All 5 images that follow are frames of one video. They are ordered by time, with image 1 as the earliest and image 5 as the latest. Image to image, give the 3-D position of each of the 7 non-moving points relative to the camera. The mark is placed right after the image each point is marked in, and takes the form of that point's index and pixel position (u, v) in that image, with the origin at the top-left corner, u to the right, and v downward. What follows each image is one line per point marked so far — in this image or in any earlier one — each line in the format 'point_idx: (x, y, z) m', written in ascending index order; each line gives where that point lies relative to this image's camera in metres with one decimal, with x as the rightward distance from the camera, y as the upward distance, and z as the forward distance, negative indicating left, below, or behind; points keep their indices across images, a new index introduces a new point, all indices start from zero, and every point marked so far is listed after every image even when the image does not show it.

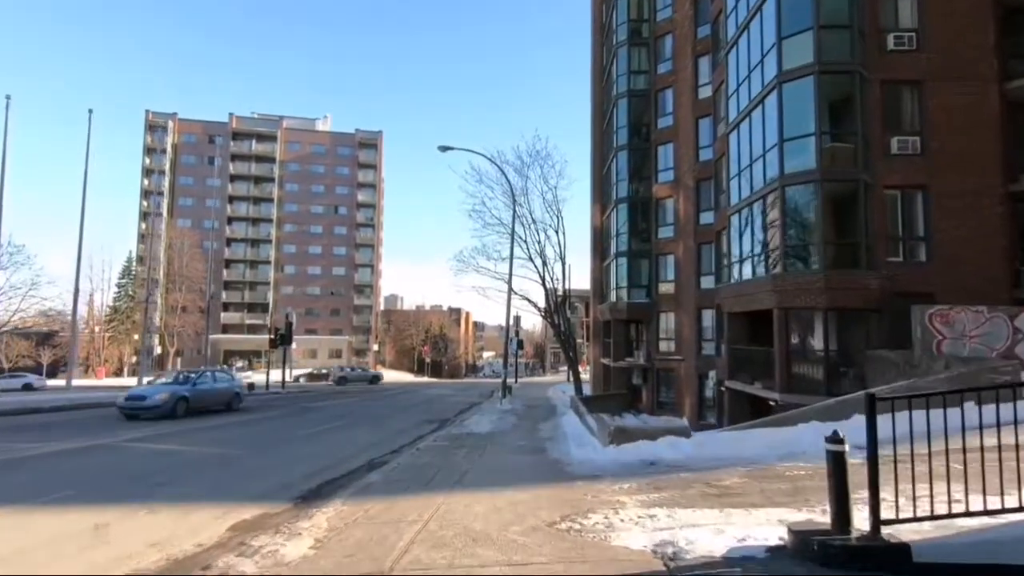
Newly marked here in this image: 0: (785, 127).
0: (+9.3, +5.5, +18.7) m
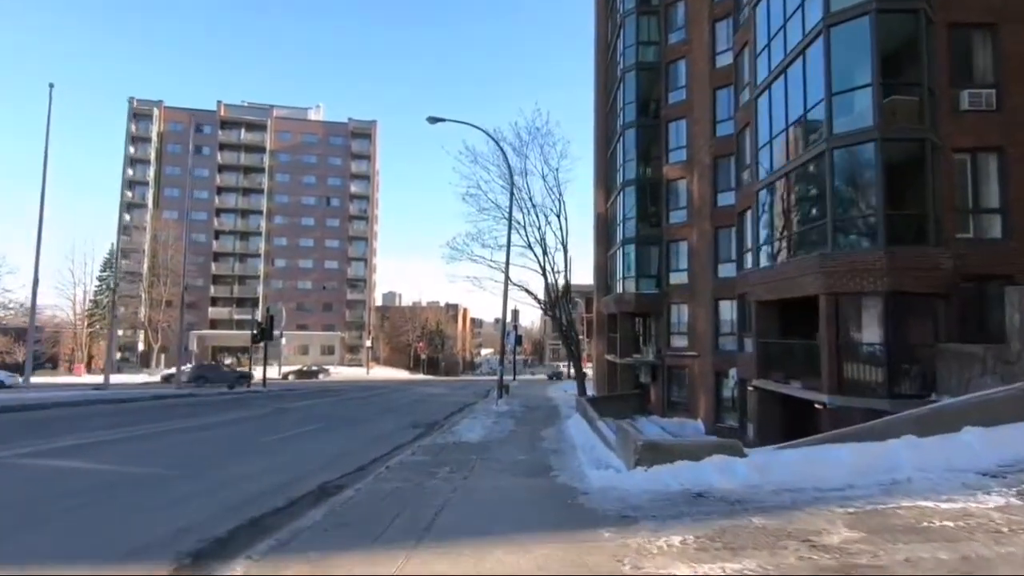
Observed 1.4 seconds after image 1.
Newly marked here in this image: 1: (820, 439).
0: (+9.2, +6.0, +15.7) m
1: (+5.4, -2.6, +9.5) m
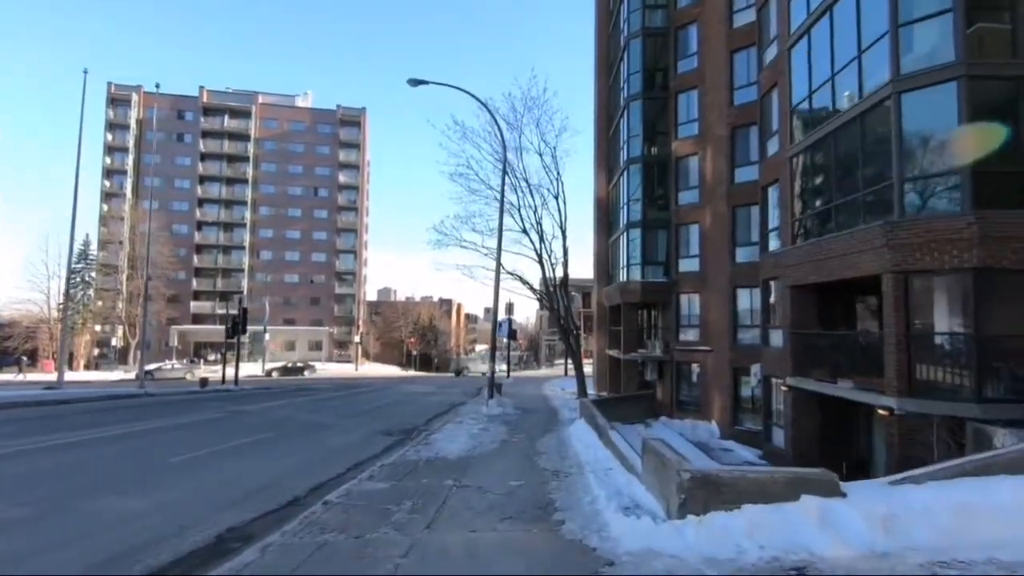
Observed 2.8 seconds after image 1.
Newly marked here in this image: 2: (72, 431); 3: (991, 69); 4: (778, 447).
0: (+9.0, +6.5, +12.7) m
1: (+5.2, -2.1, +6.5) m
2: (-15.4, -5.0, +19.3) m
3: (+10.2, +4.6, +11.7) m
4: (+9.4, -5.6, +19.5) m
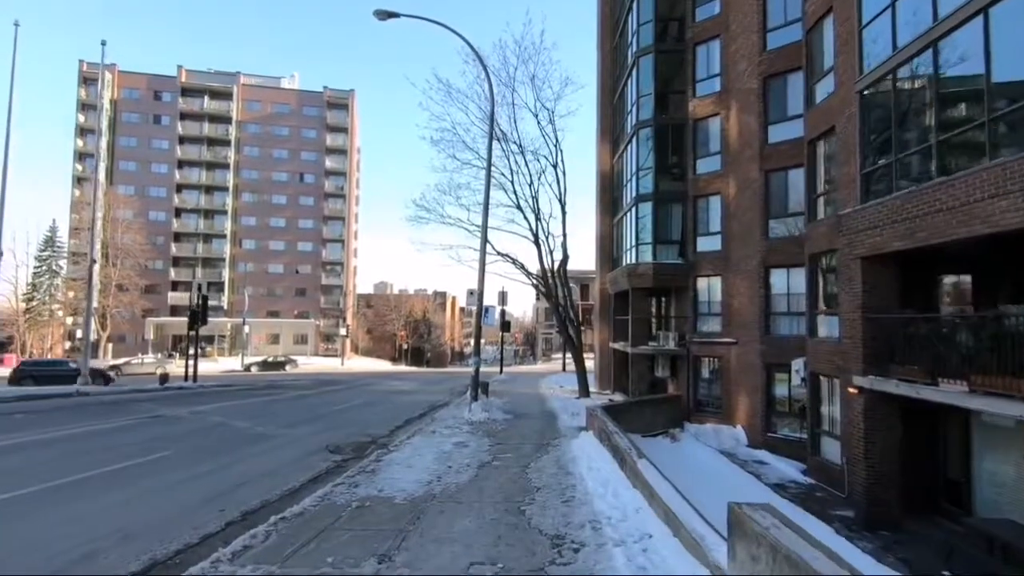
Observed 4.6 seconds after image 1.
0: (+8.7, +7.1, +8.7) m
1: (+4.9, -1.6, +2.6) m
2: (-15.8, -4.3, +15.3) m
3: (+9.9, +5.3, +7.7) m
4: (+9.1, -4.9, +15.6) m
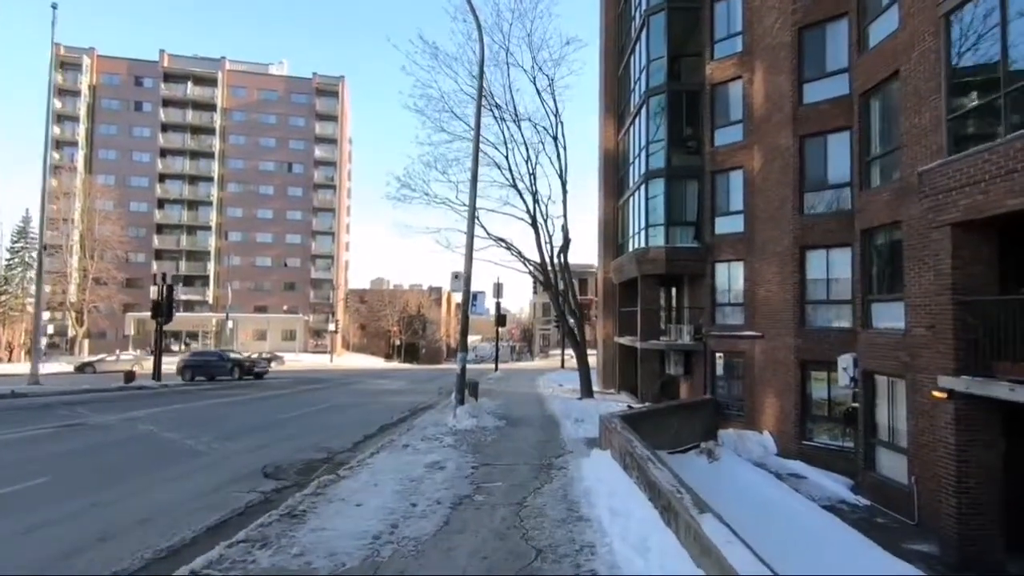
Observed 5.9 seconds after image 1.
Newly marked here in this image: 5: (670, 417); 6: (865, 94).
0: (+8.6, +7.6, +5.9) m
1: (+4.8, -1.2, -0.2) m
2: (-15.9, -3.8, +12.4) m
3: (+9.7, +5.7, +4.9) m
4: (+8.9, -4.5, +12.9) m
5: (+4.7, -3.9, +17.2) m
6: (+9.2, +5.2, +14.2) m
